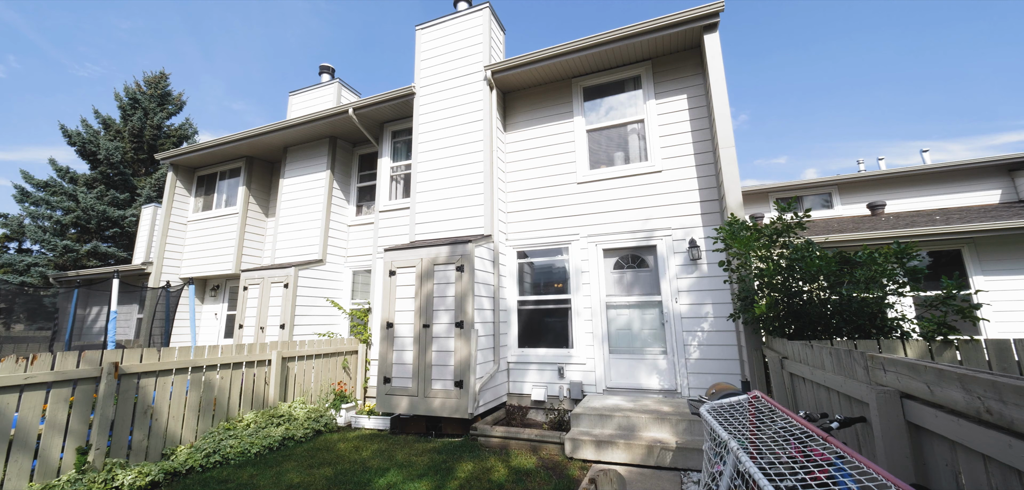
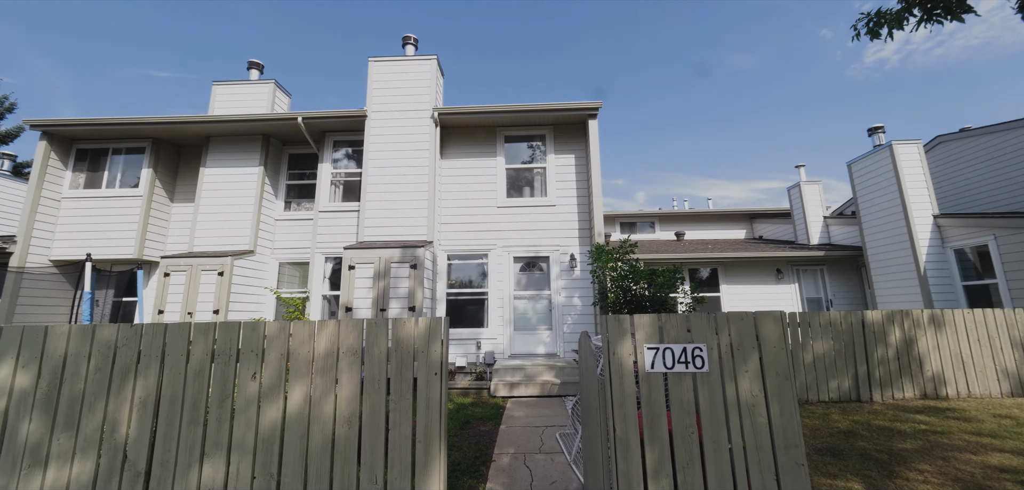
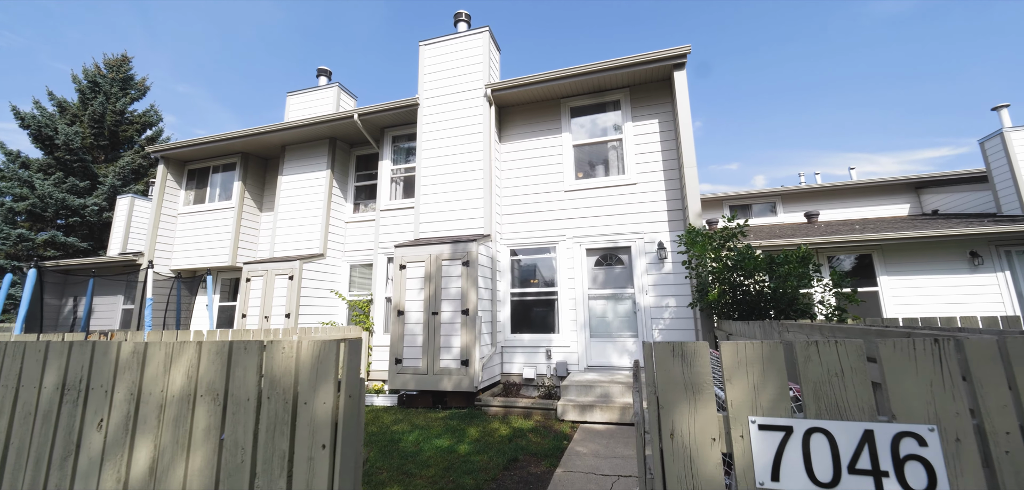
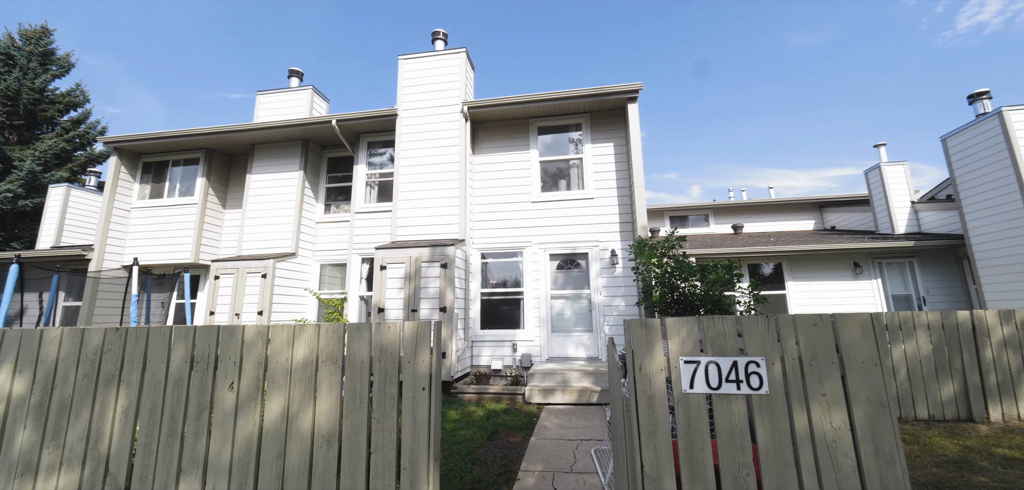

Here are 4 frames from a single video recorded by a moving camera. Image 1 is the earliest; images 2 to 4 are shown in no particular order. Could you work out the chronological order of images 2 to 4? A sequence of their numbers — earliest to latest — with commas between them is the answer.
3, 4, 2
